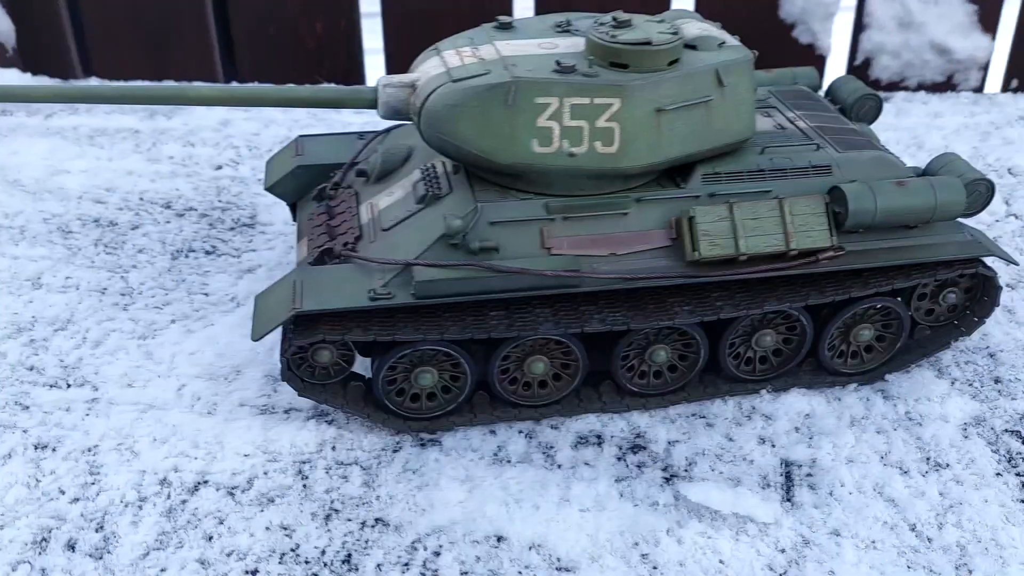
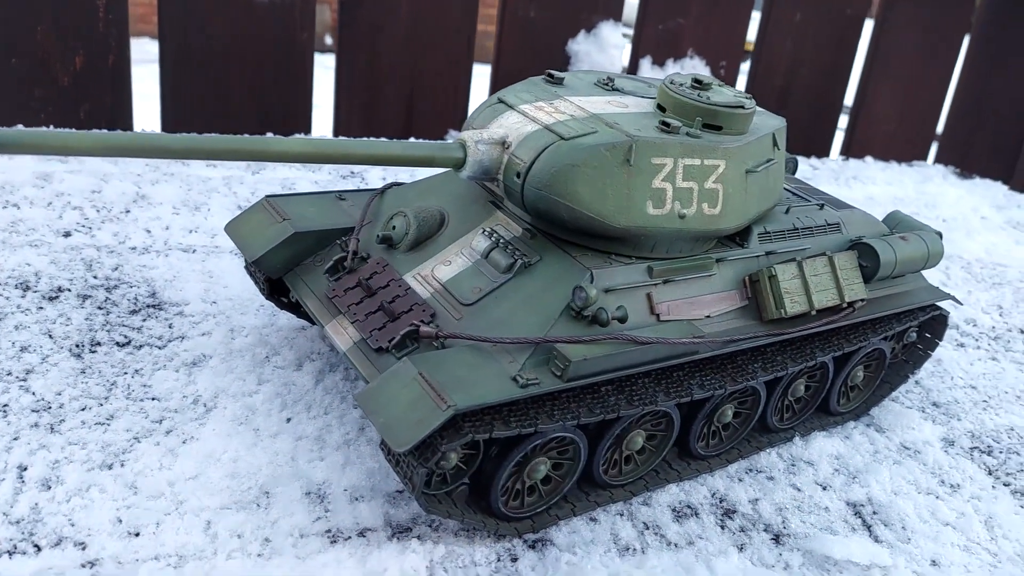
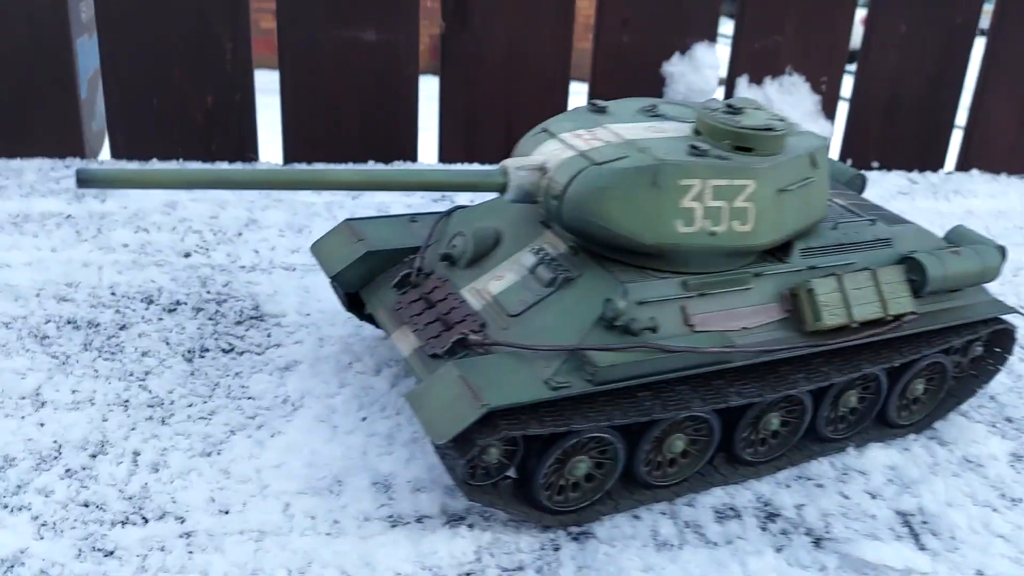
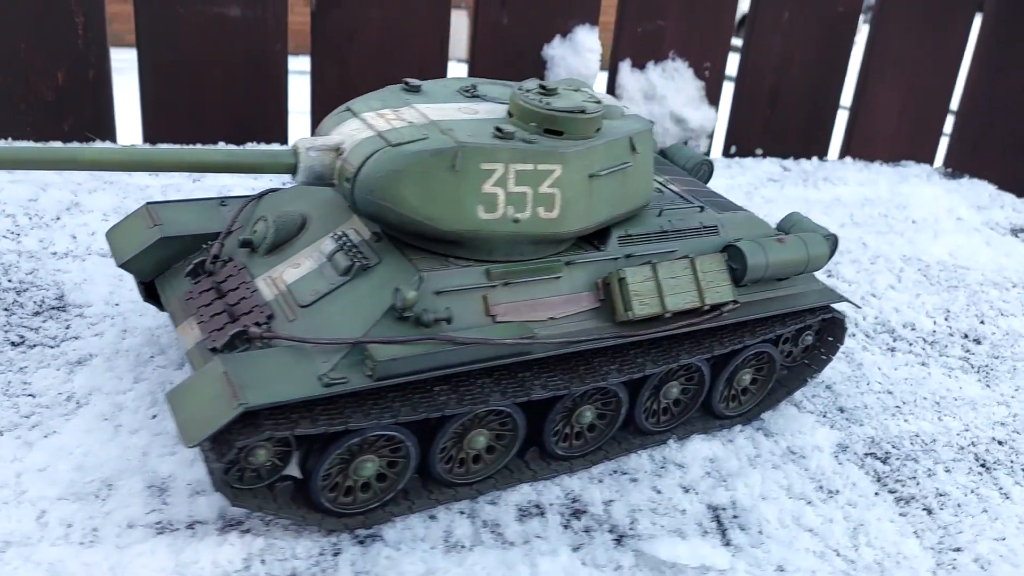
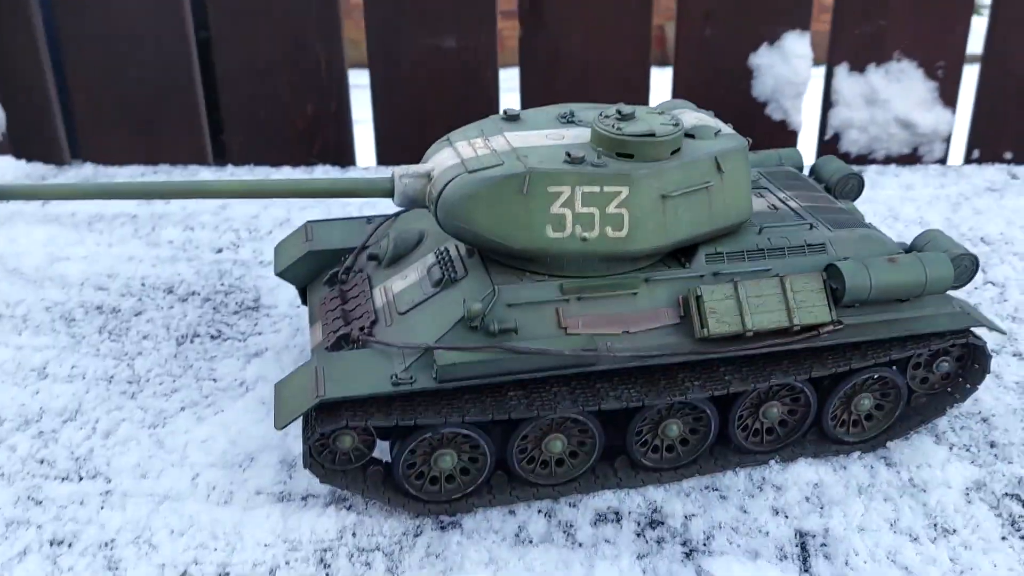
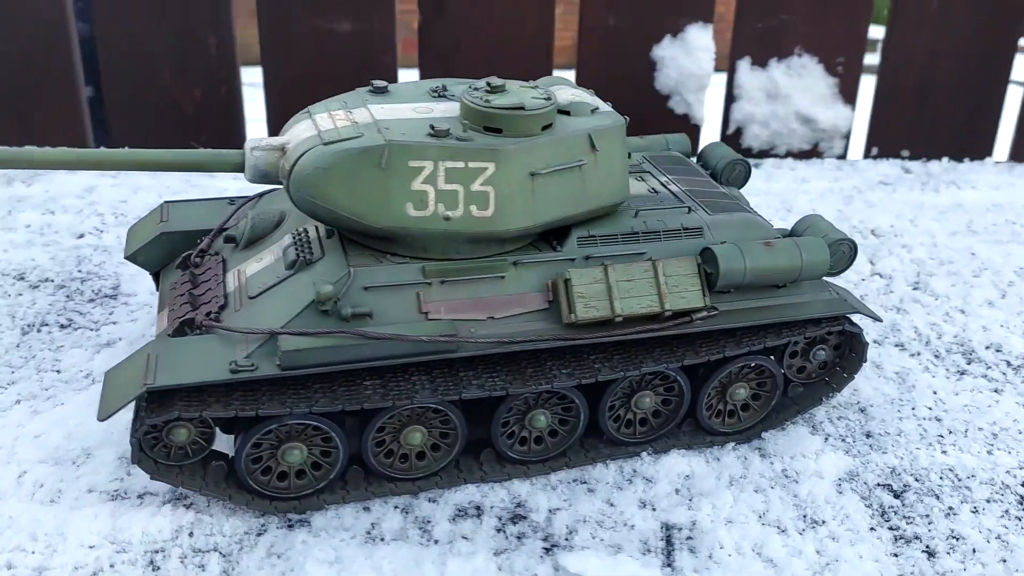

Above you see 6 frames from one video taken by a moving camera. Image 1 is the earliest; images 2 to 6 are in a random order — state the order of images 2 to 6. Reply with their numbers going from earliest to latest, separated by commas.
5, 3, 2, 4, 6
